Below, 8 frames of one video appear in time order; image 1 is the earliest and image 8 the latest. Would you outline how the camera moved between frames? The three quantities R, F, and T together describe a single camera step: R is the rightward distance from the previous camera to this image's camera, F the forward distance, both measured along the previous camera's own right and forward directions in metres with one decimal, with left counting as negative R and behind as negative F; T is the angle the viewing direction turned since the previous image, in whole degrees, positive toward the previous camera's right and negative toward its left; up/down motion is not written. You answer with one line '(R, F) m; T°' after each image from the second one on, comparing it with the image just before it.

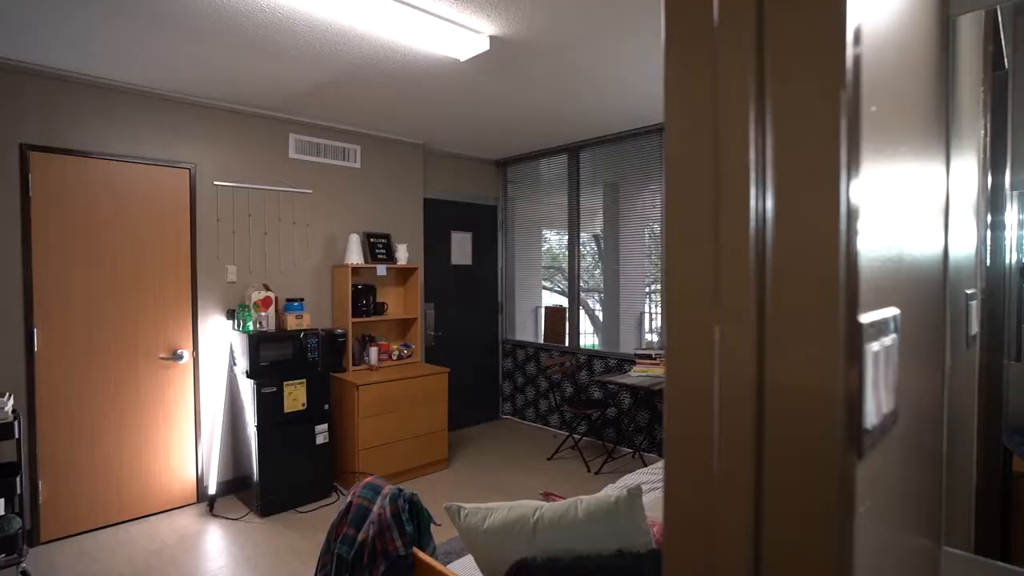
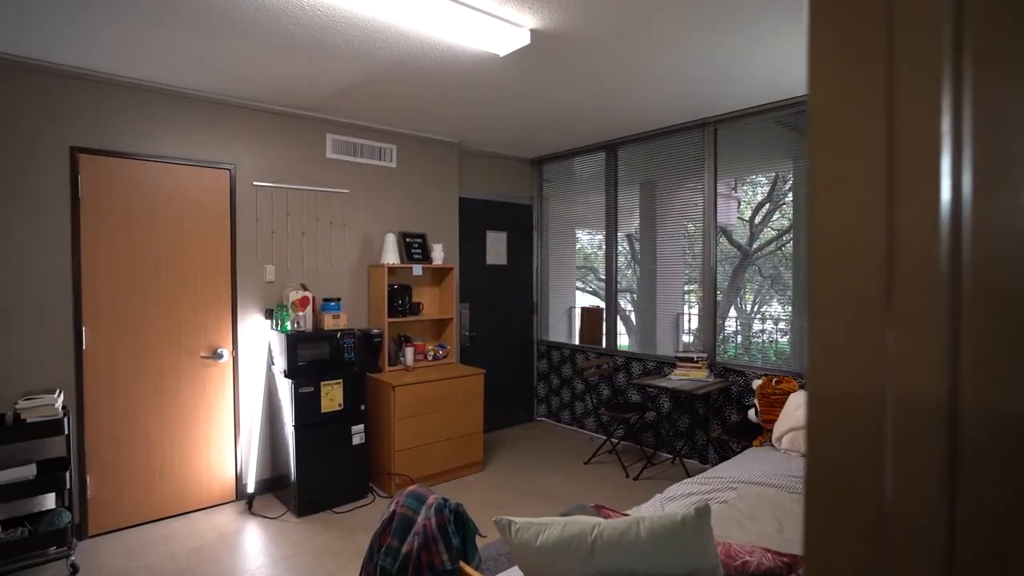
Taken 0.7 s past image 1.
(0.0, +0.1) m; -3°
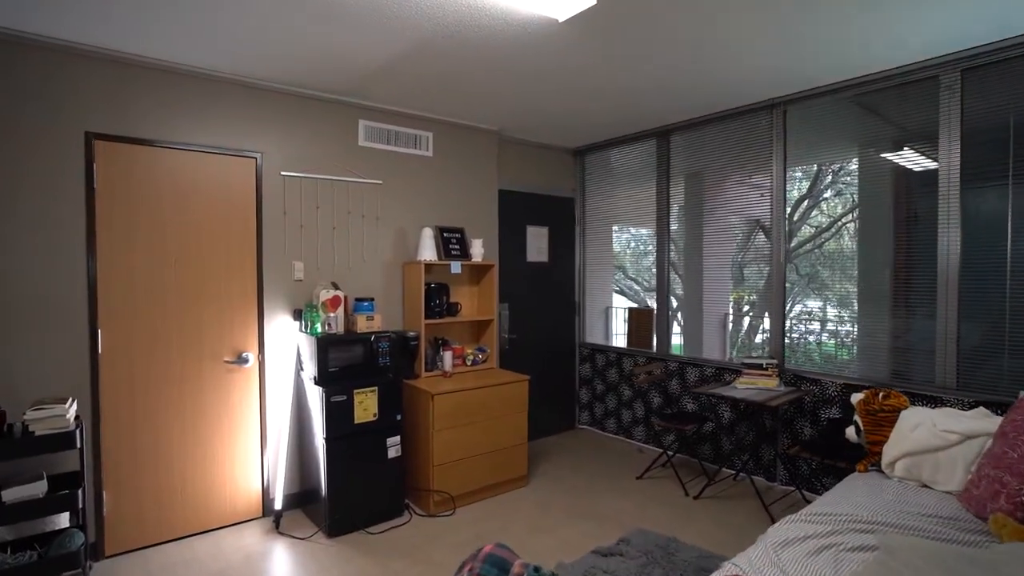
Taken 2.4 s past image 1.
(-0.2, +0.3) m; -2°
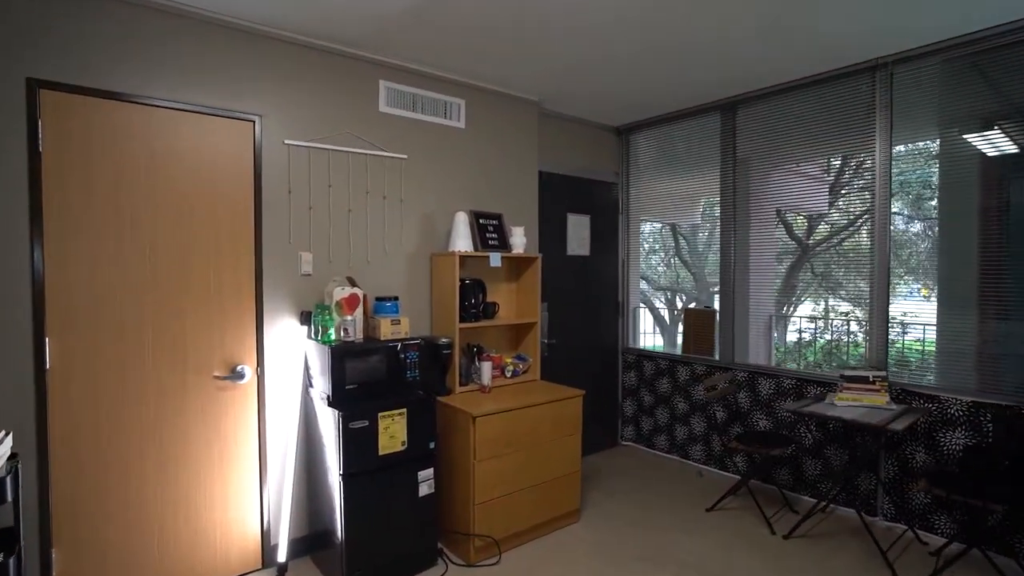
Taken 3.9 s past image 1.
(-0.3, +0.6) m; +1°
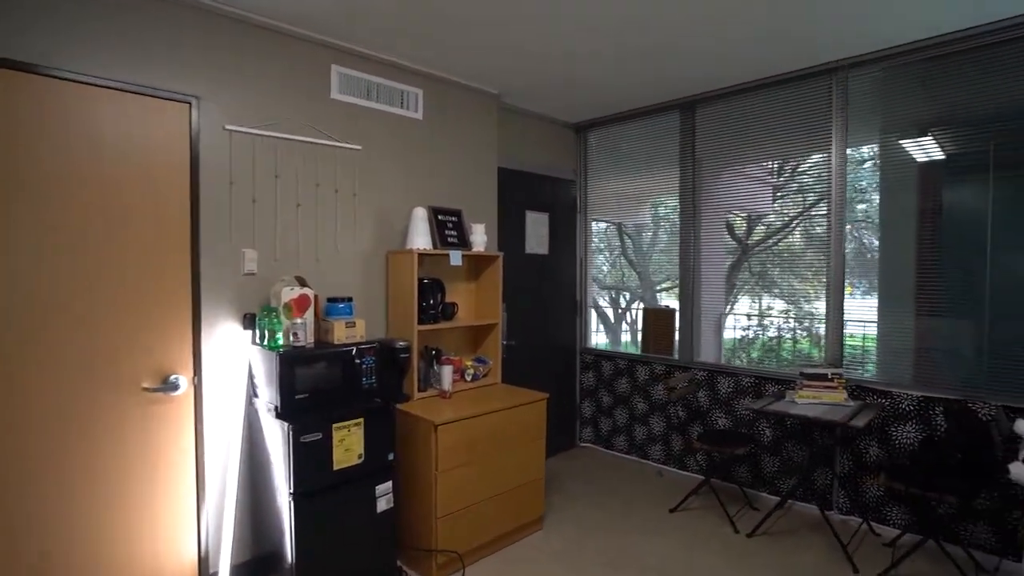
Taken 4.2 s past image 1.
(-0.1, +0.1) m; +6°
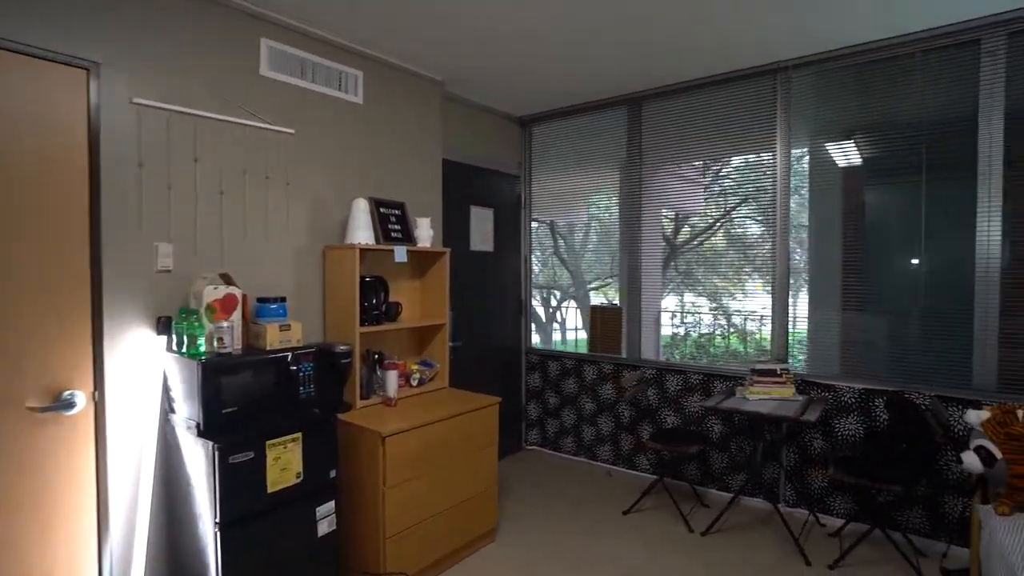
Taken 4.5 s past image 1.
(-0.1, +0.2) m; +7°
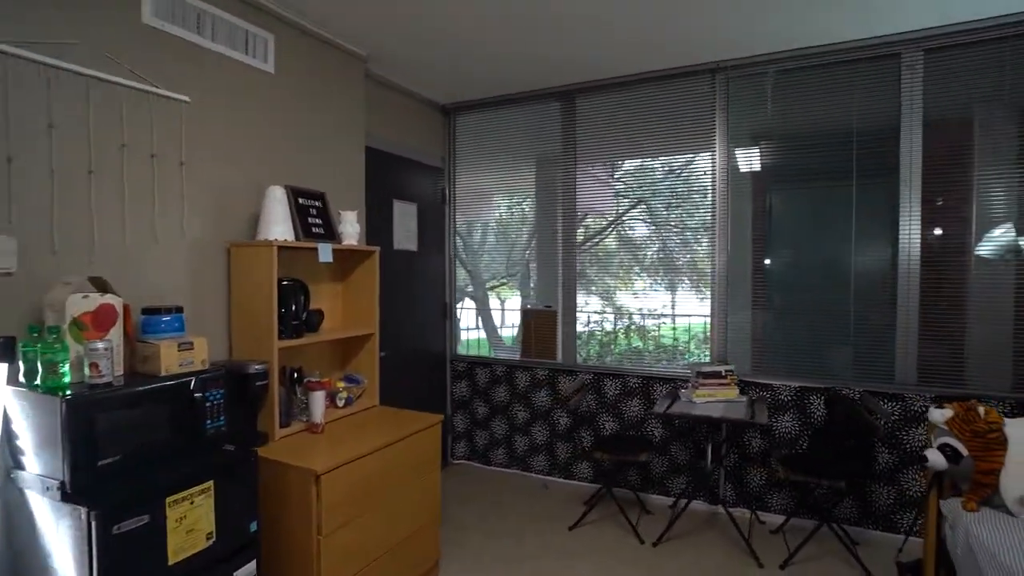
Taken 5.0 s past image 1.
(-0.3, +0.3) m; +12°
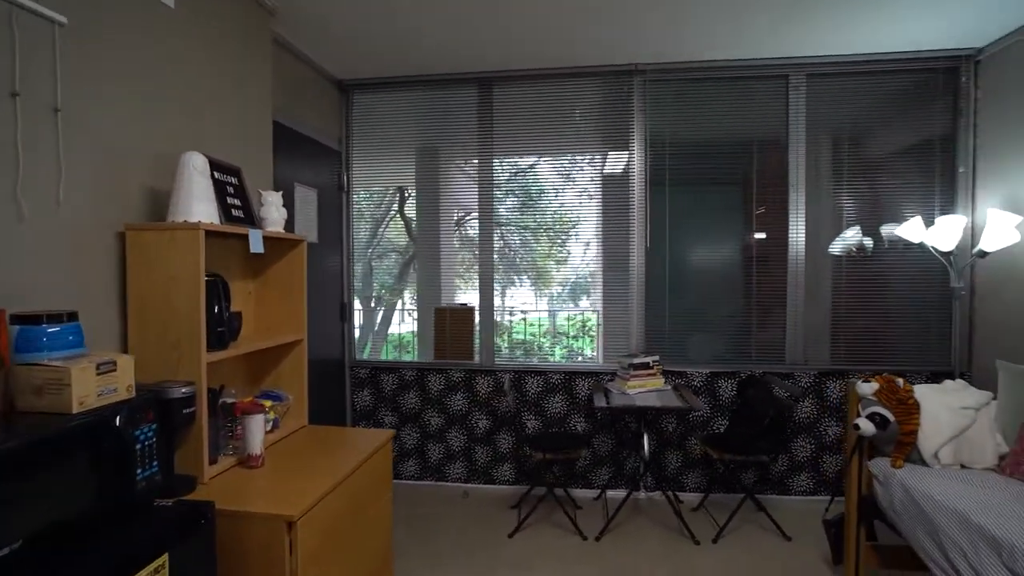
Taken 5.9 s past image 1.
(-0.6, +0.3) m; +19°
